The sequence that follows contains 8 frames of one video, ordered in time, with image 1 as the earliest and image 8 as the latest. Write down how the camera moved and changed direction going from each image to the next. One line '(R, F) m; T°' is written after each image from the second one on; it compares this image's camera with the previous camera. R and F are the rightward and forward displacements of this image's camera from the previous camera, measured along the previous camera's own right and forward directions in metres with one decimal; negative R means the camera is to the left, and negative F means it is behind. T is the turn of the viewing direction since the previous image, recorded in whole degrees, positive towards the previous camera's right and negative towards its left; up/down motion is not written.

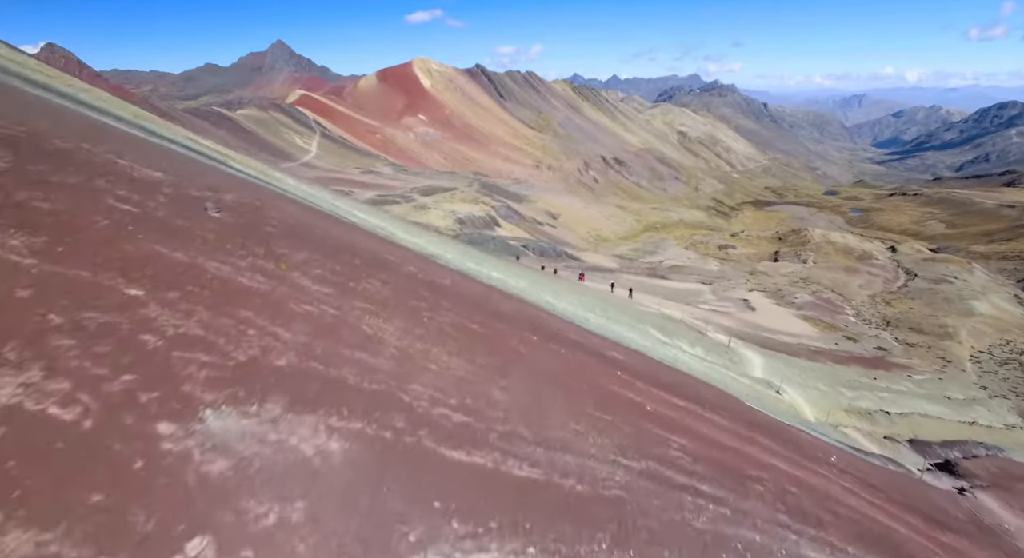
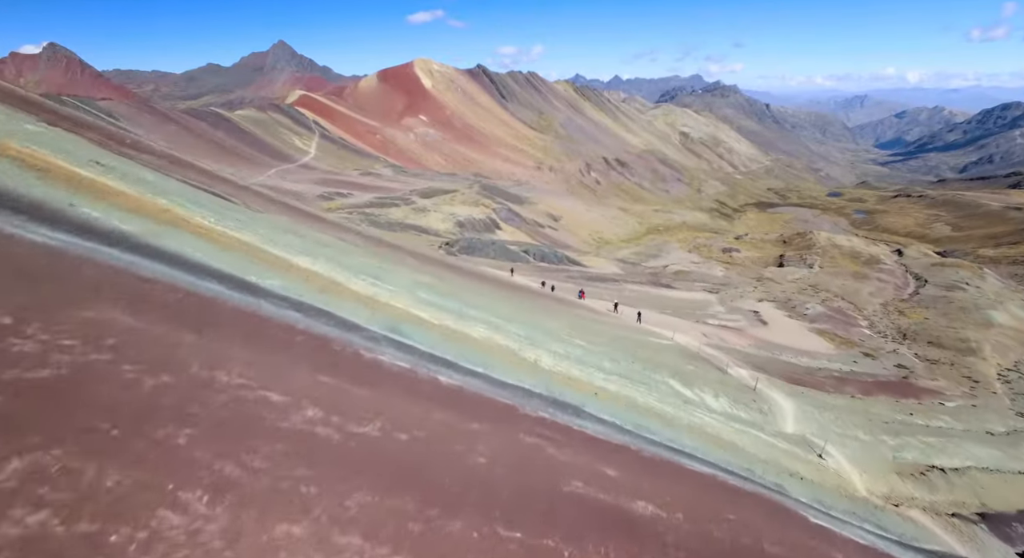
(+0.1, +1.9) m; 0°
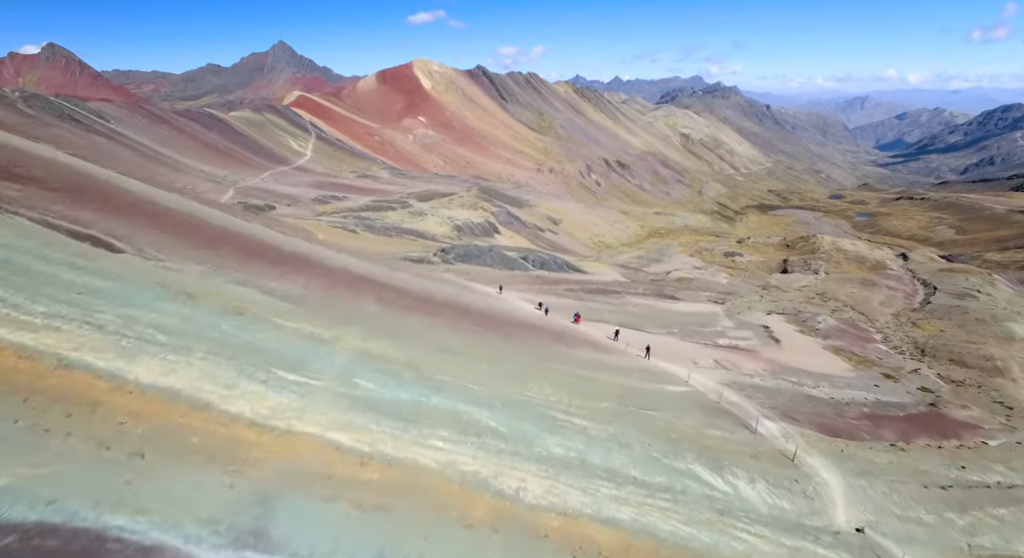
(+0.2, +2.3) m; 0°
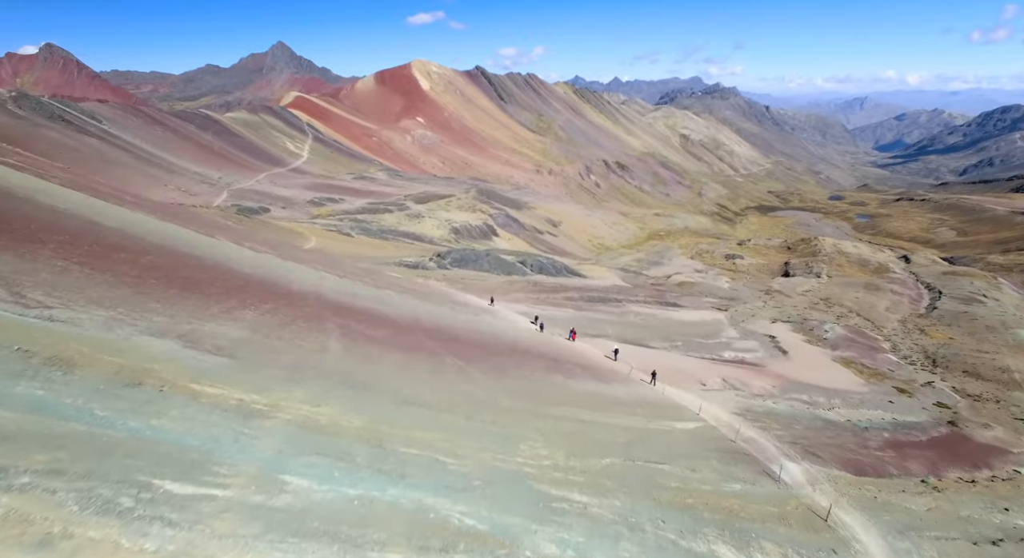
(+0.2, +1.5) m; 0°
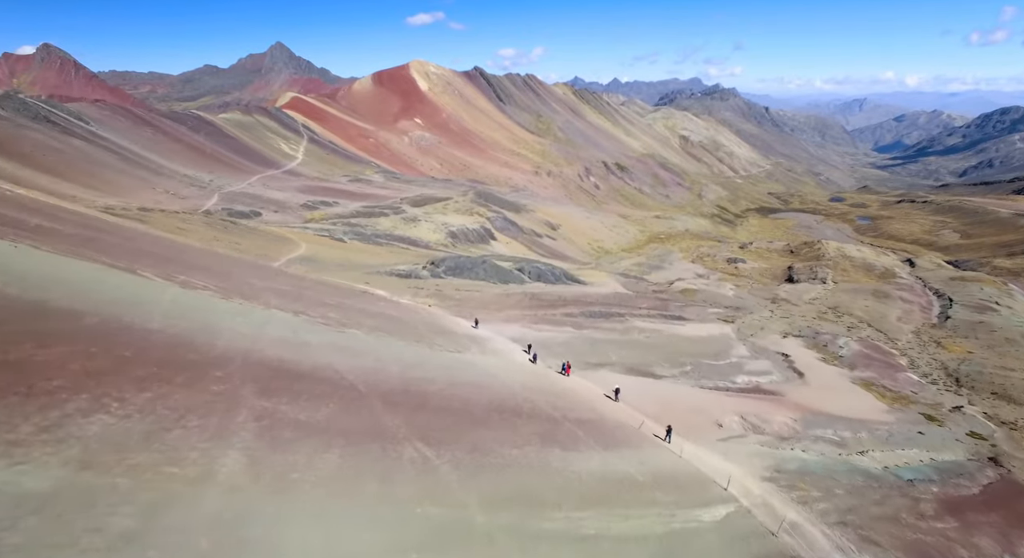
(+0.2, +2.5) m; 0°
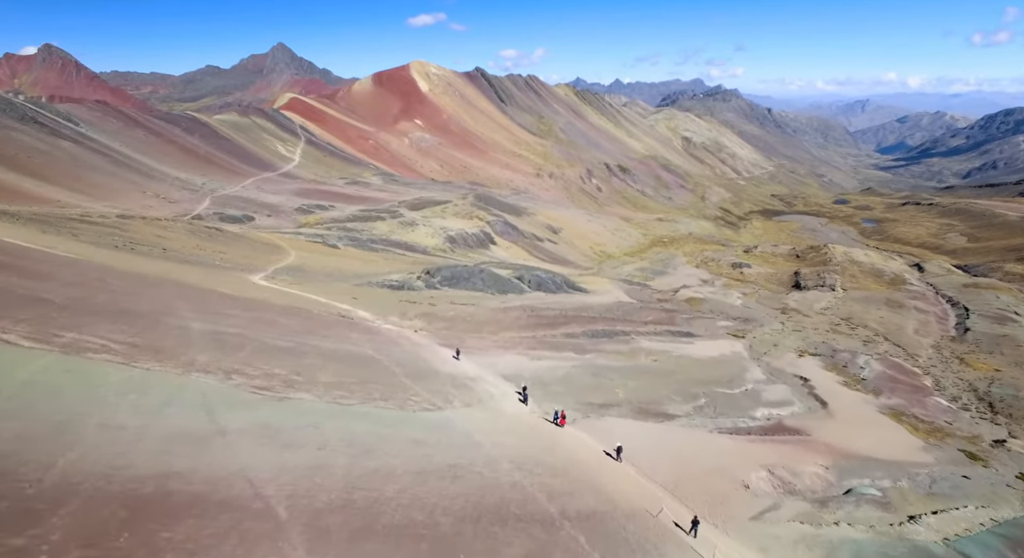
(+0.3, +2.8) m; 0°
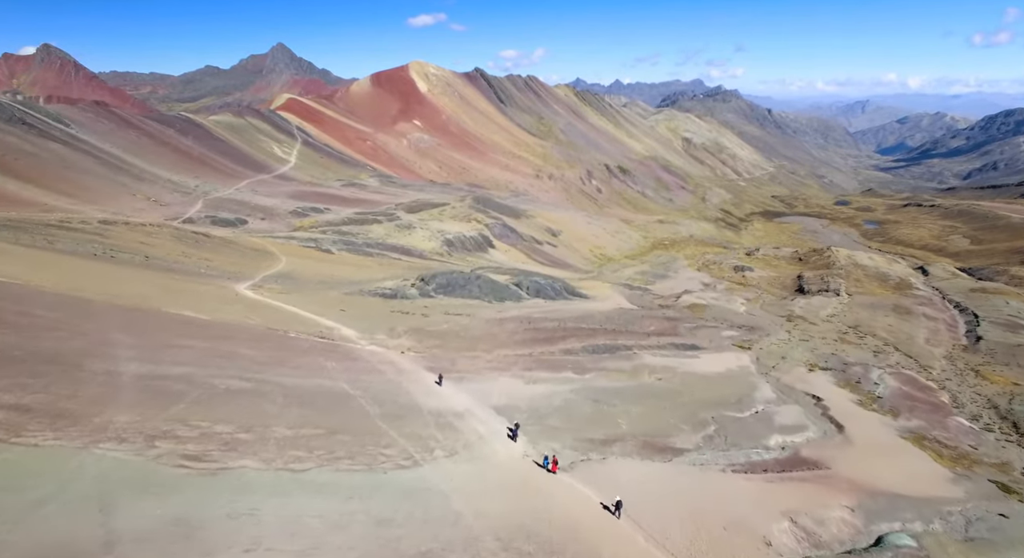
(+0.2, +1.9) m; 0°
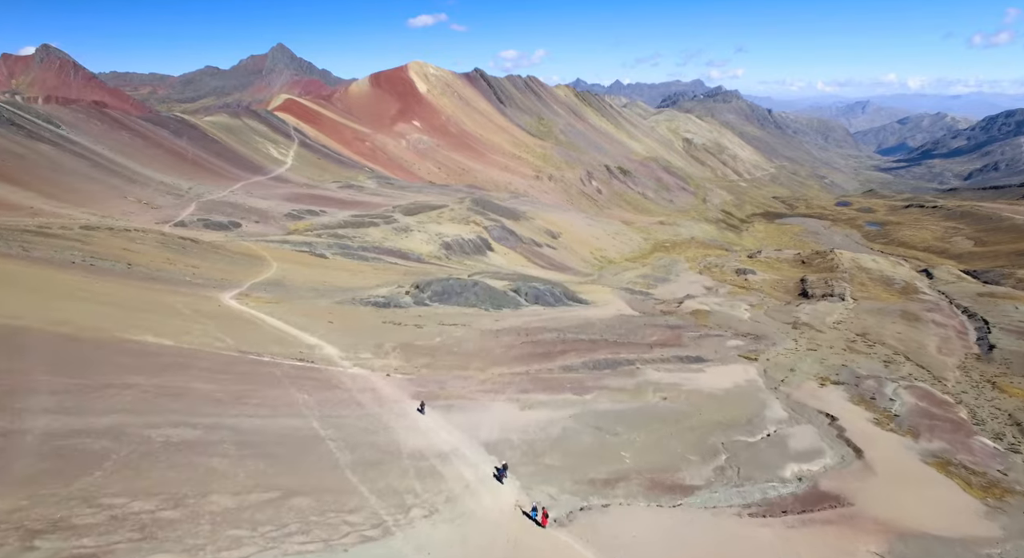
(+0.2, +1.8) m; 0°
